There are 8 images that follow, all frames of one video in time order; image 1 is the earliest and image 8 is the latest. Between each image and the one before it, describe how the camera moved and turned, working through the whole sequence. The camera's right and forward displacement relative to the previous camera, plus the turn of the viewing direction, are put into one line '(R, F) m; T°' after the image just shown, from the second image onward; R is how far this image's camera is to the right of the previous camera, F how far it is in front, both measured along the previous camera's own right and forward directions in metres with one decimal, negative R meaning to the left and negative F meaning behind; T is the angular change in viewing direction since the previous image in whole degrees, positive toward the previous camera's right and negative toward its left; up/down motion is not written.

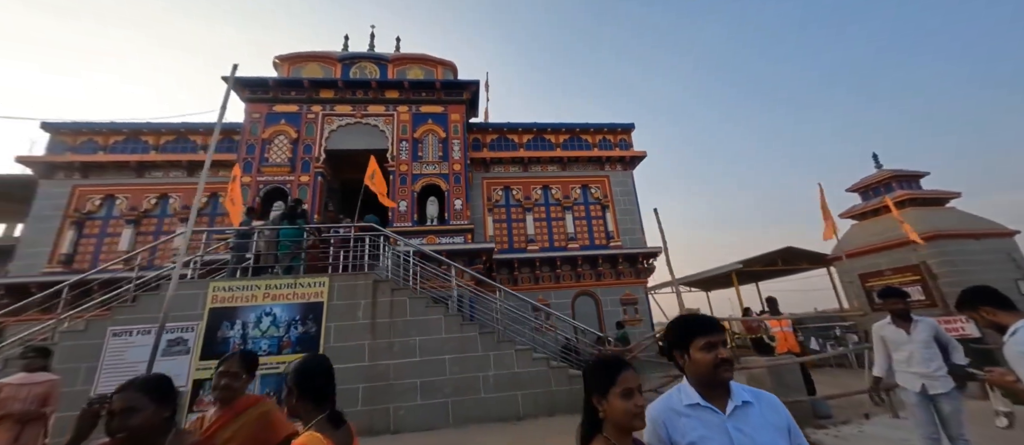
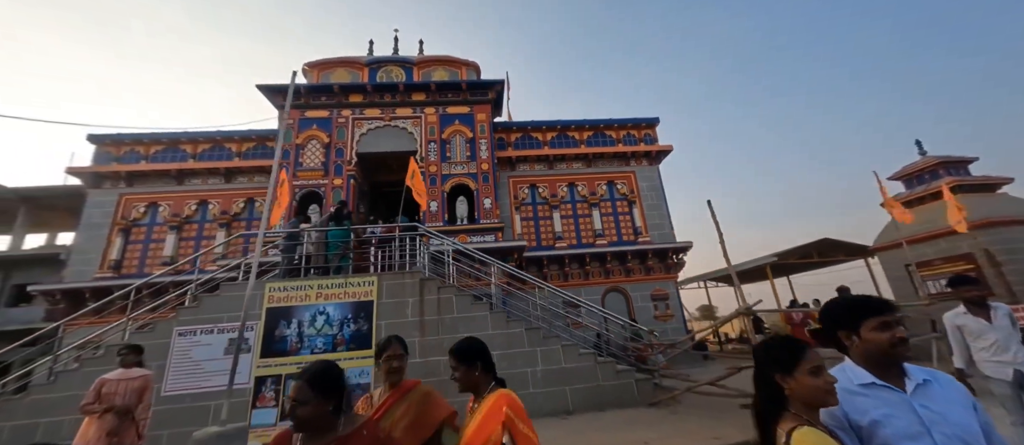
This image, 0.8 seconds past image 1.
(-0.6, -0.1) m; -2°
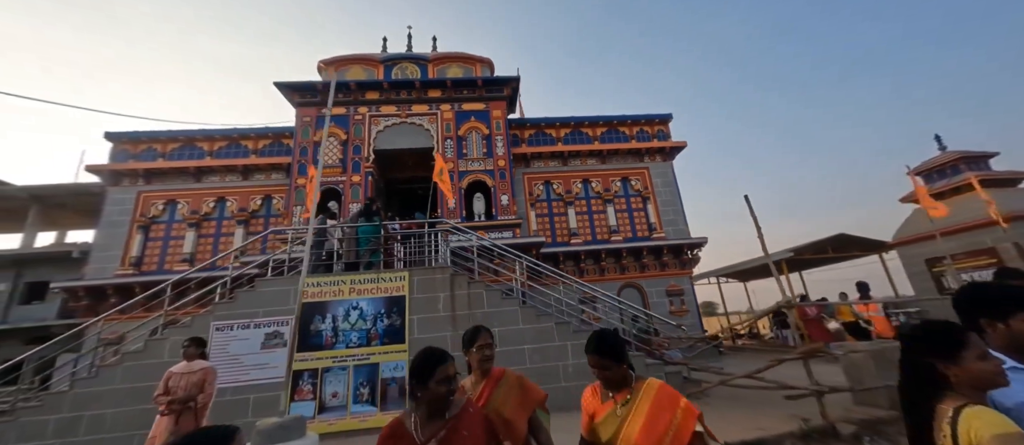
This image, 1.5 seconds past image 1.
(-0.6, -0.1) m; 0°
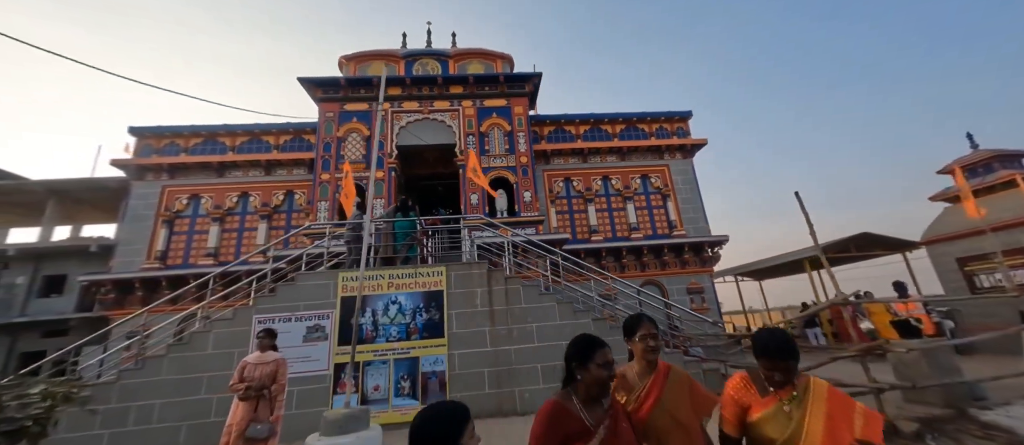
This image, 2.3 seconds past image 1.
(-0.7, 0.0) m; 0°
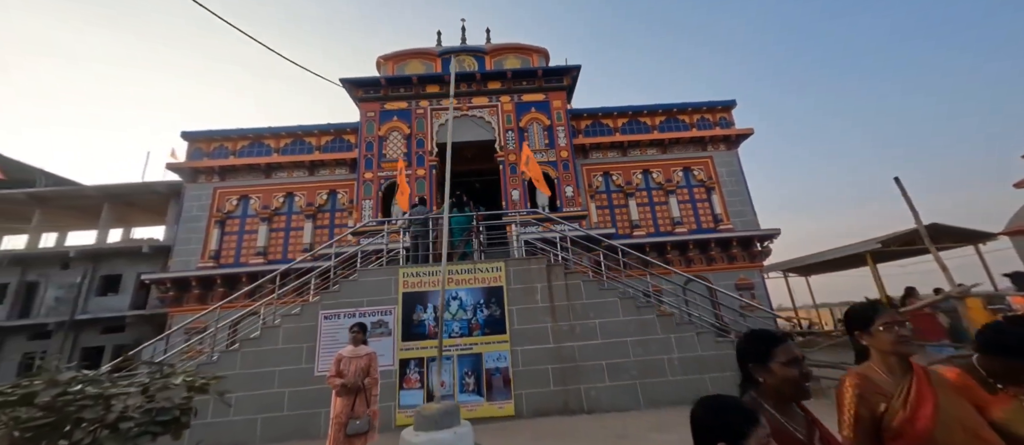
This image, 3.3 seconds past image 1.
(-0.8, +0.1) m; -3°
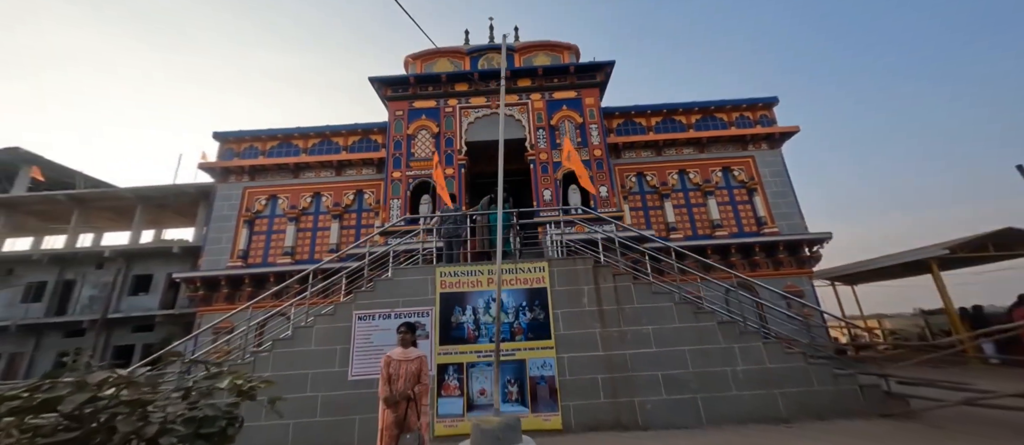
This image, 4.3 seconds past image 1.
(-0.5, +0.5) m; -2°
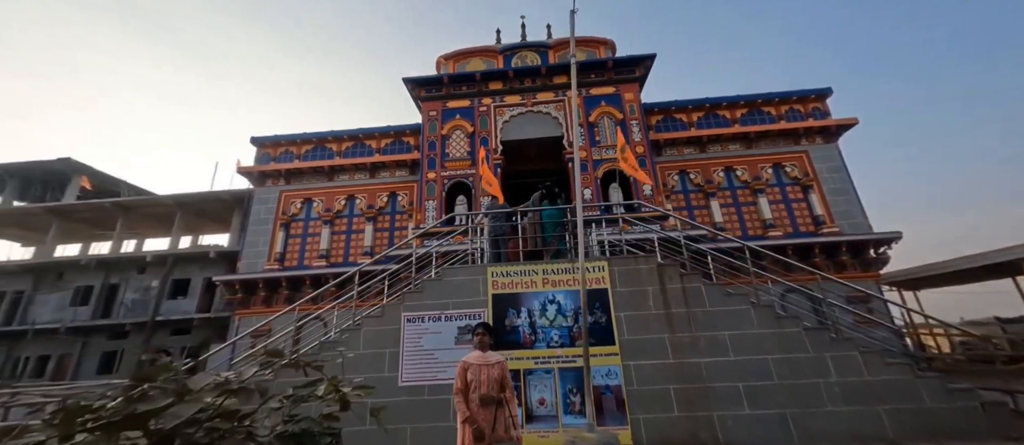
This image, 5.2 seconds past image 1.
(-0.6, +0.4) m; -3°
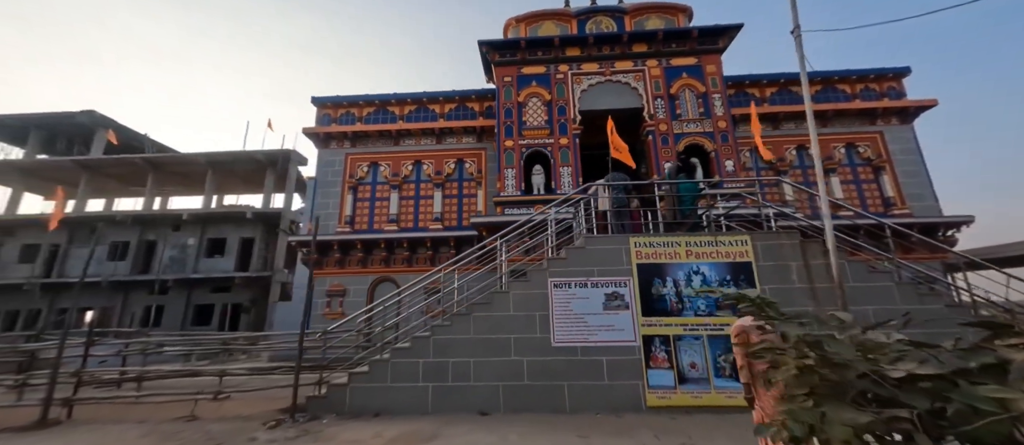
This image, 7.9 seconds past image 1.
(-2.6, -0.1) m; 0°
